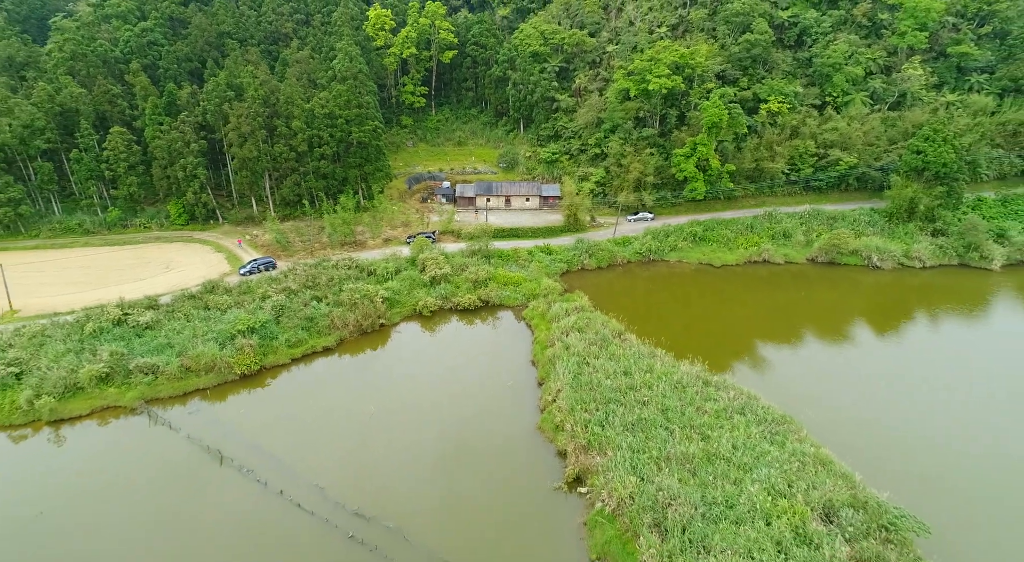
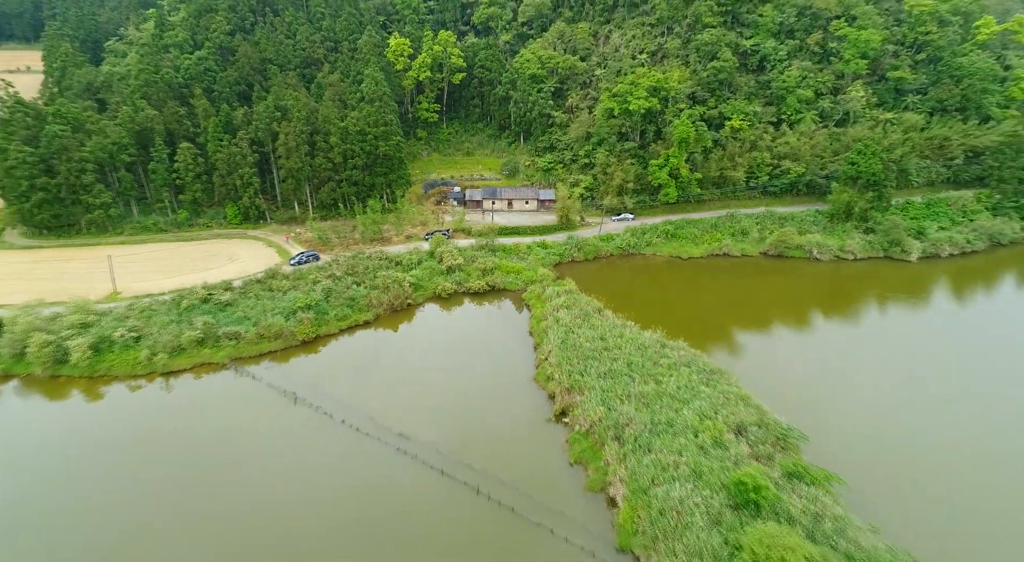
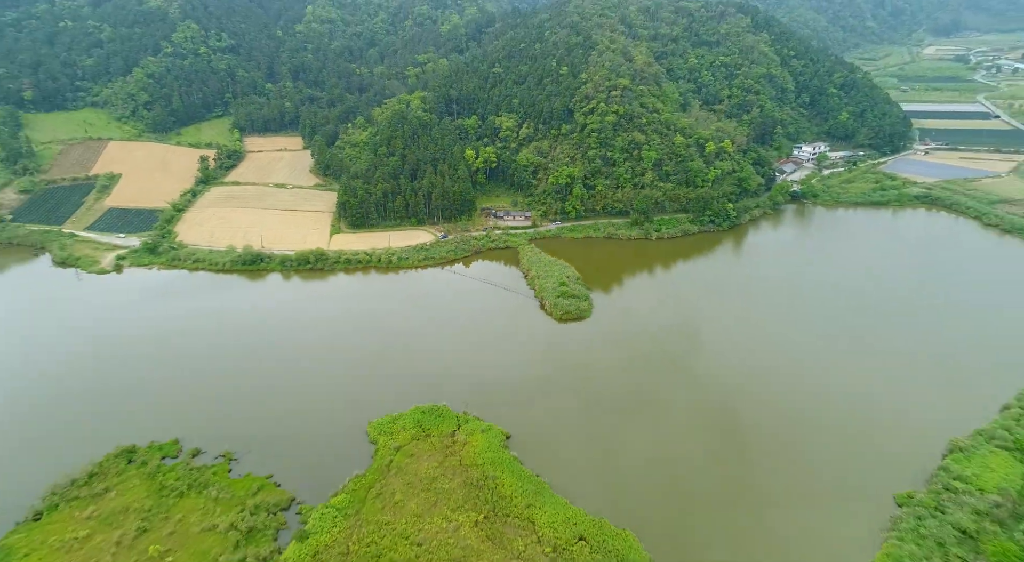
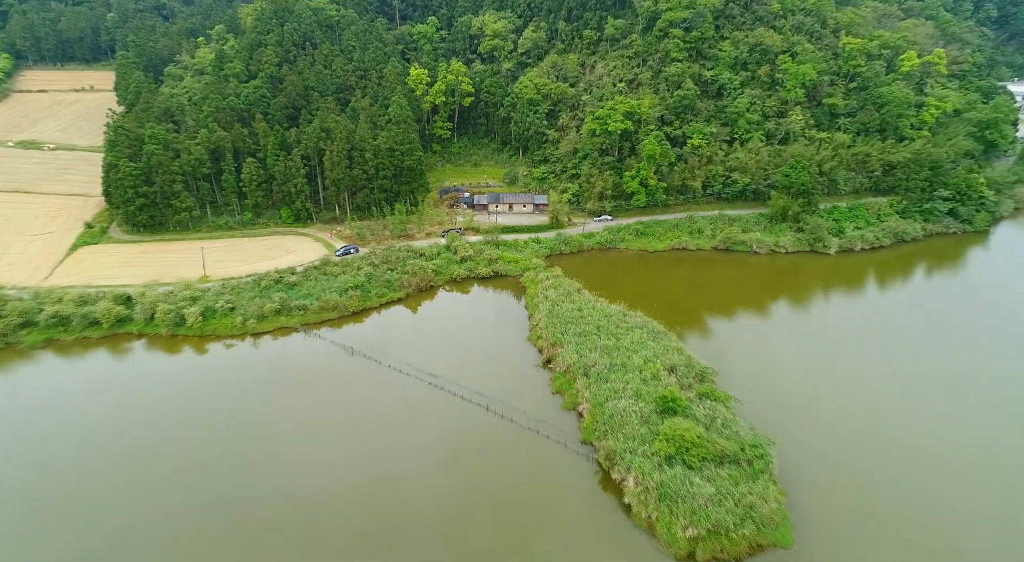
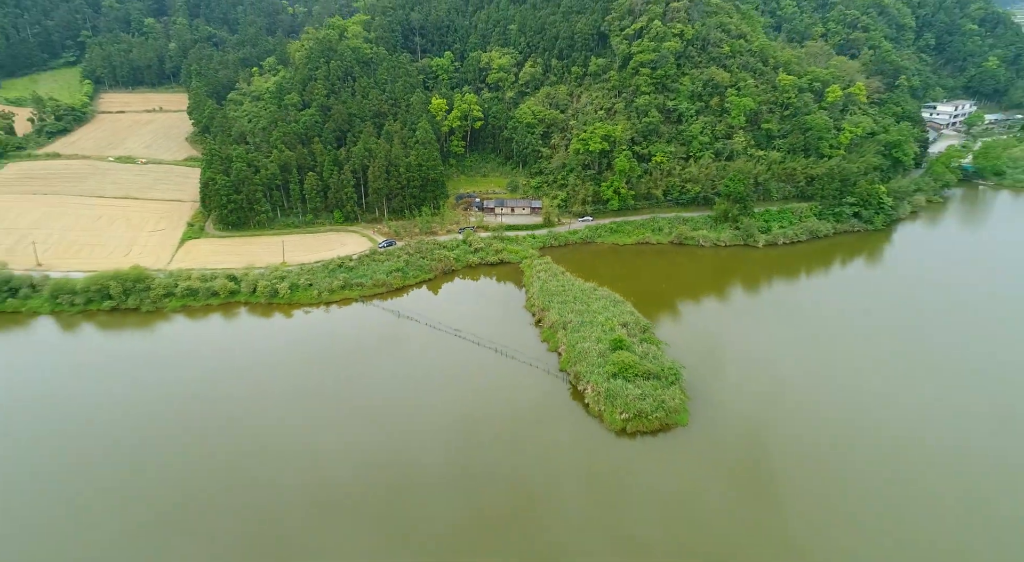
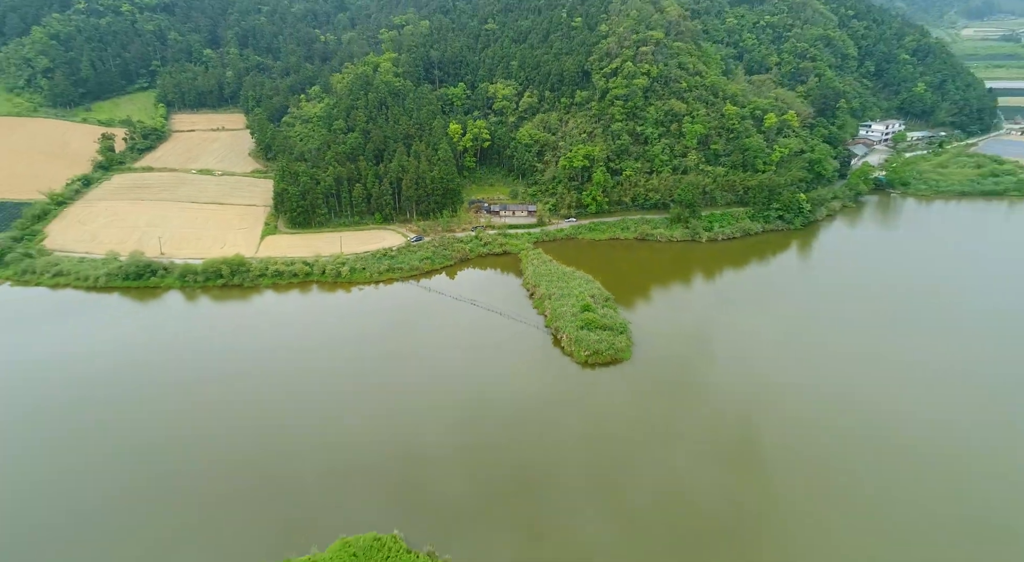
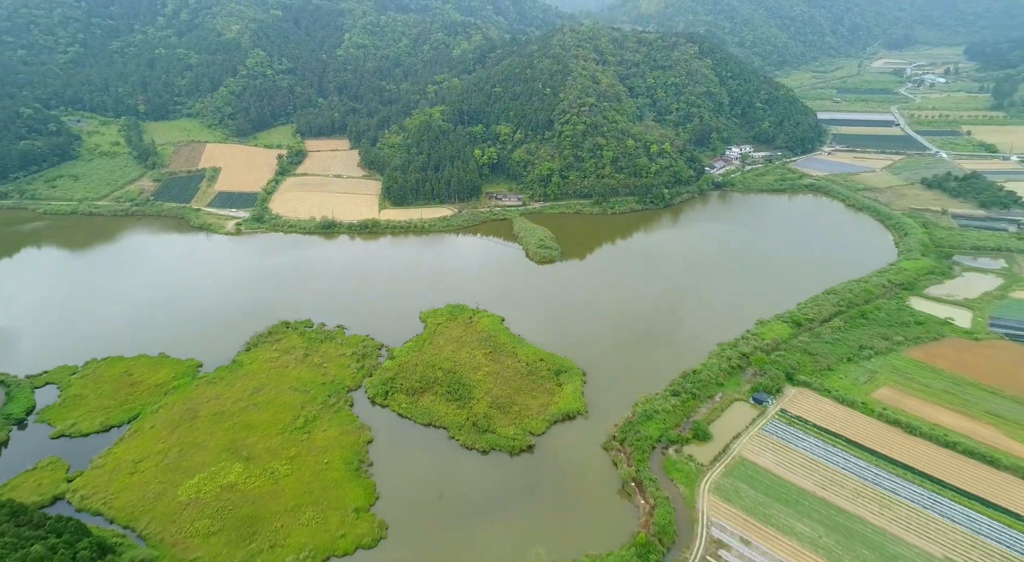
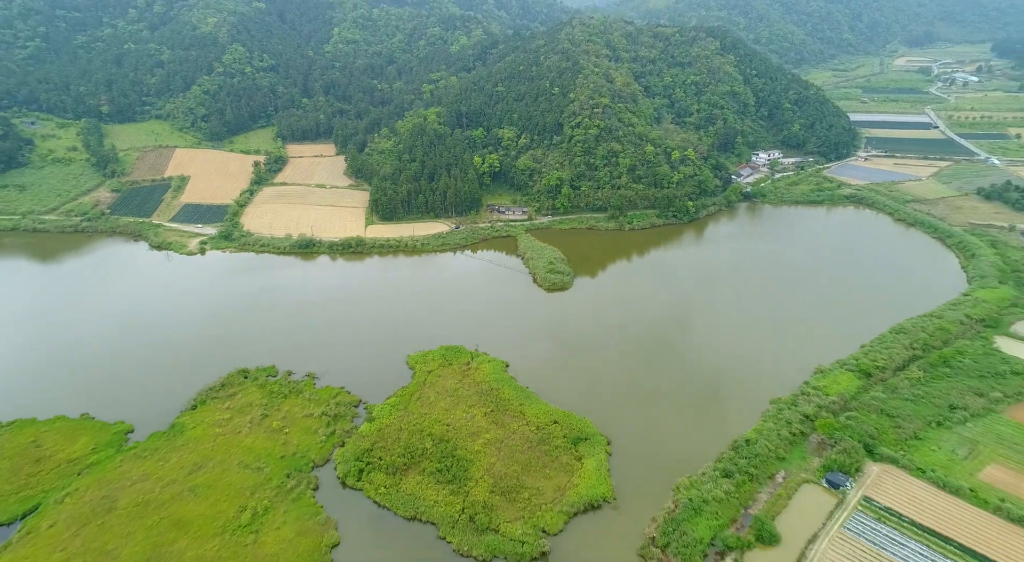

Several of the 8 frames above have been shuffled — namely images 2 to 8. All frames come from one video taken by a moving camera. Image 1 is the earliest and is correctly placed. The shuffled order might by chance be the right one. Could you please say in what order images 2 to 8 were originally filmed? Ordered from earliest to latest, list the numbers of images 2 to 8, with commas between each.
2, 4, 5, 6, 3, 8, 7
